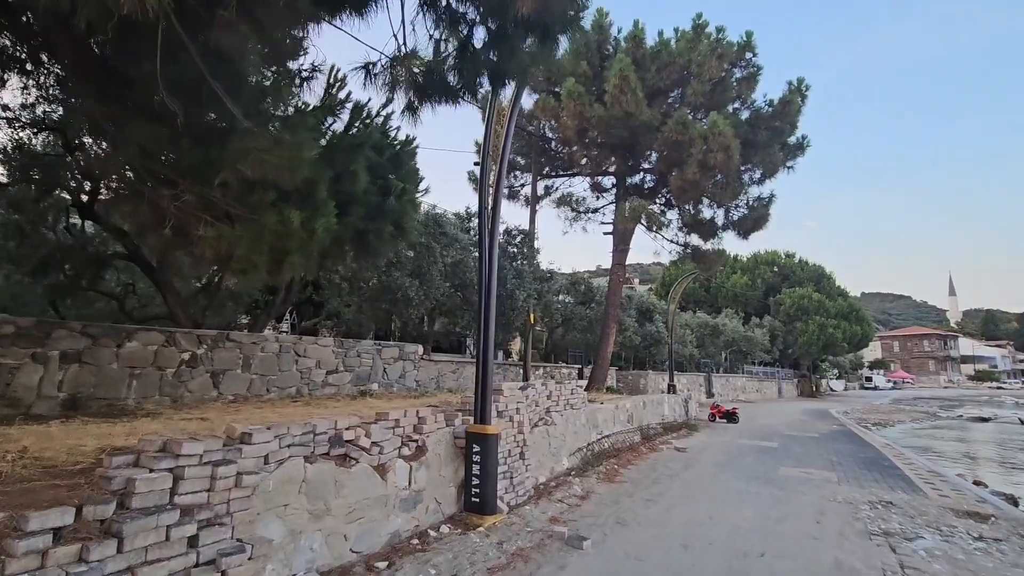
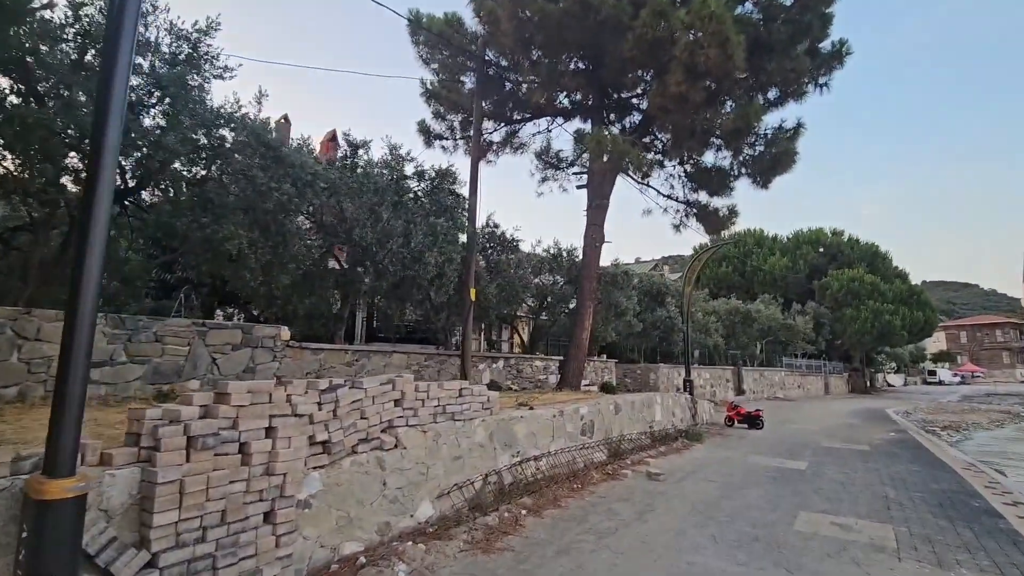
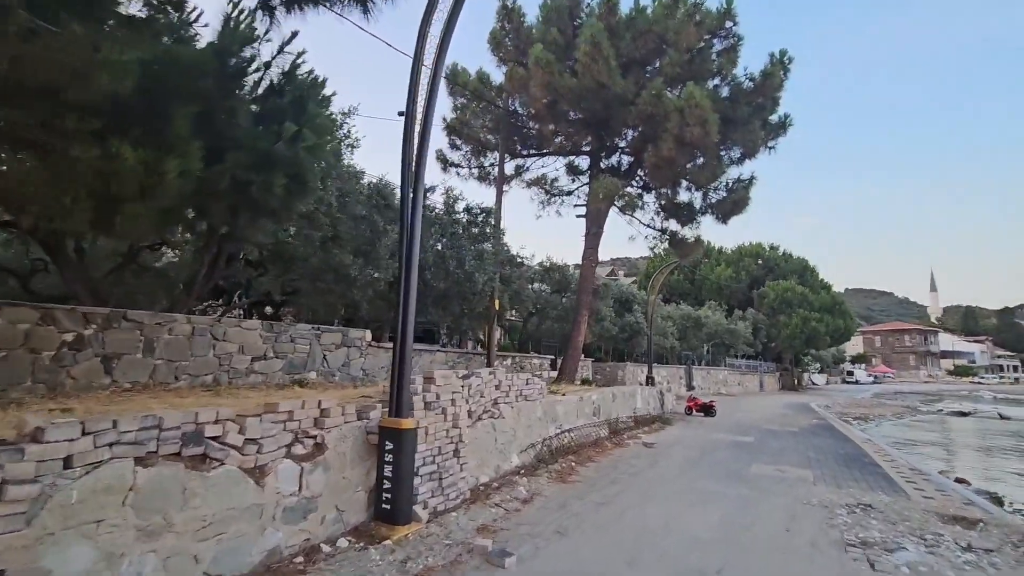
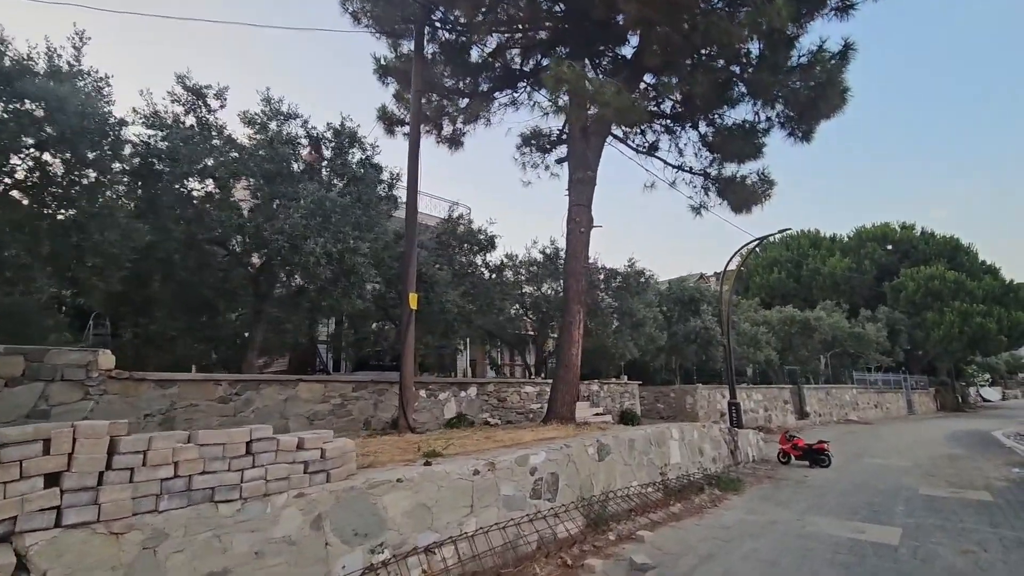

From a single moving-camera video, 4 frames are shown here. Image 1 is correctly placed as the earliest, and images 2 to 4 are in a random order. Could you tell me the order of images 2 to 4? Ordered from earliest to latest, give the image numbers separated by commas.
3, 2, 4
